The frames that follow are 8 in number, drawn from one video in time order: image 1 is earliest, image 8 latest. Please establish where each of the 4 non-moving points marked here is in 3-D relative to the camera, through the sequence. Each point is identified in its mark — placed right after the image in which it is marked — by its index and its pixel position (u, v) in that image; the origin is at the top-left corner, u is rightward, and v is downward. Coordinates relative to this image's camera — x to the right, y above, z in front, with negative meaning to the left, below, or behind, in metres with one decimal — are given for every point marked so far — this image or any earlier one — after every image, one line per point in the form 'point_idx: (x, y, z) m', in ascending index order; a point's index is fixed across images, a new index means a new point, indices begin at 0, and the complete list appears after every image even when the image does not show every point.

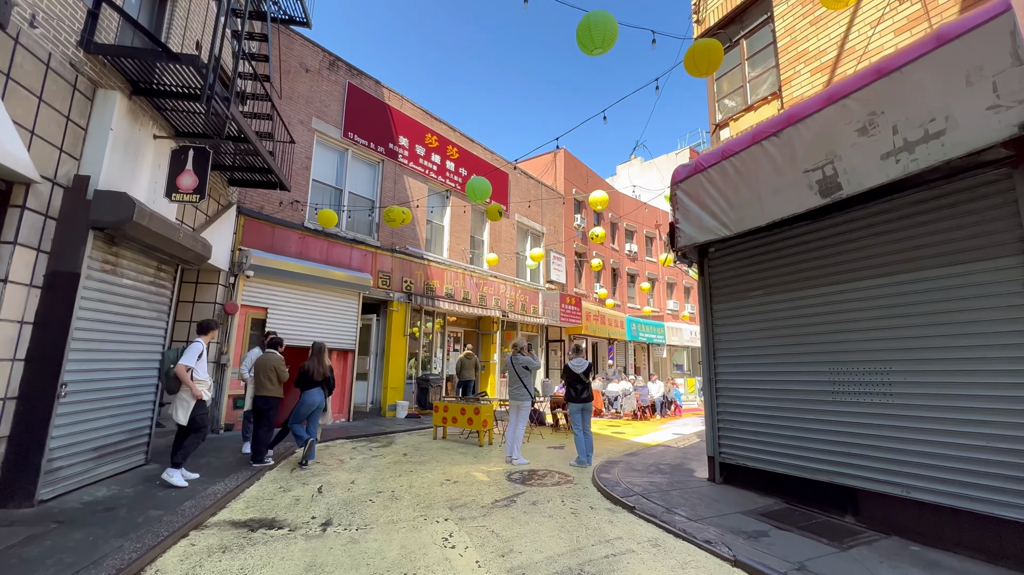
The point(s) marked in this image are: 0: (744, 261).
0: (+2.8, +0.3, +5.3) m
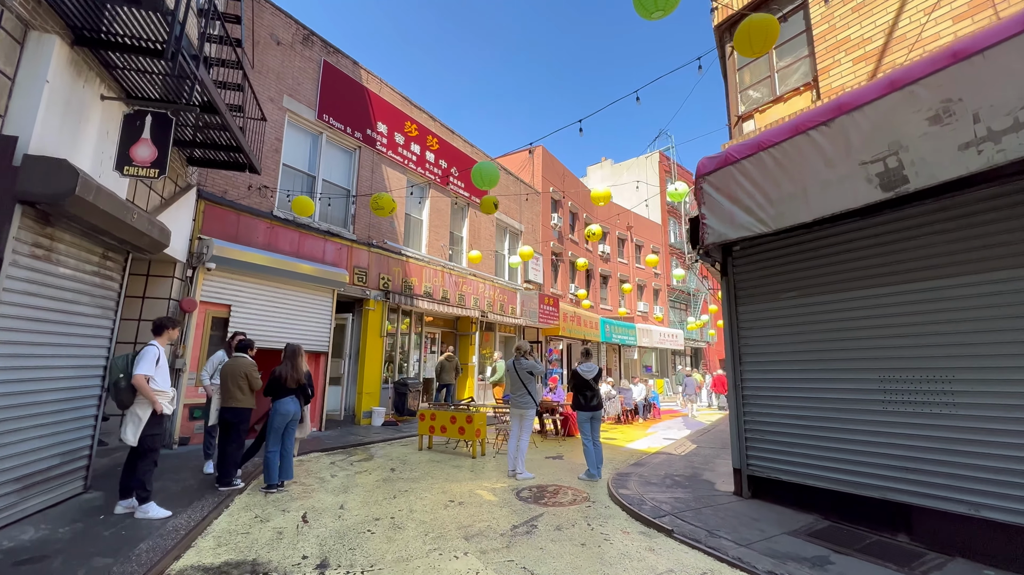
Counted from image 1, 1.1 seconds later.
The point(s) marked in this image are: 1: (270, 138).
0: (+2.9, +0.3, +5.0) m
1: (-4.7, +2.9, +8.7) m
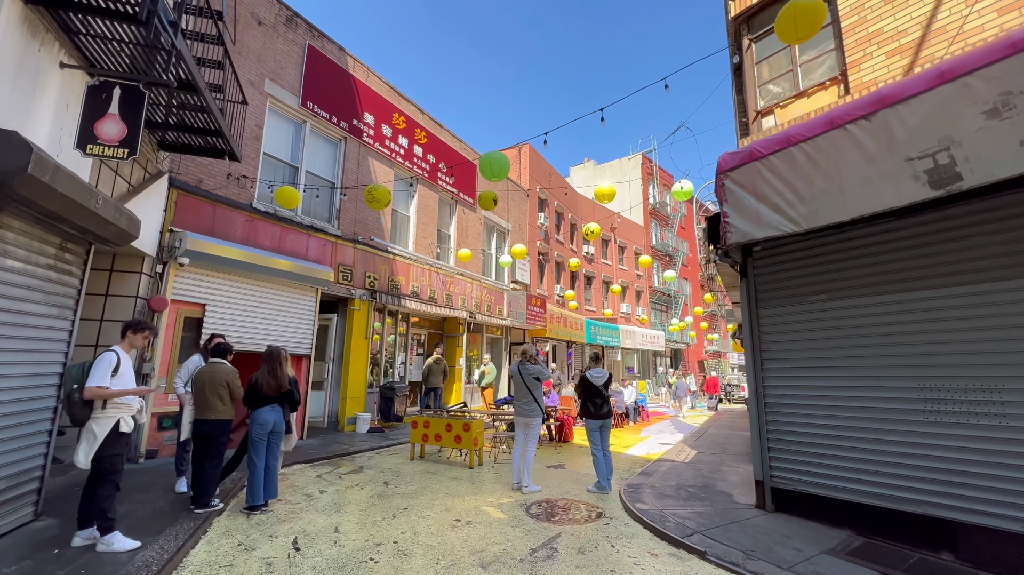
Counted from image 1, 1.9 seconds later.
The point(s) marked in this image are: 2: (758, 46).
0: (+3.1, +0.3, +4.8) m
1: (-4.7, +2.9, +8.1) m
2: (+3.1, +3.0, +5.6) m
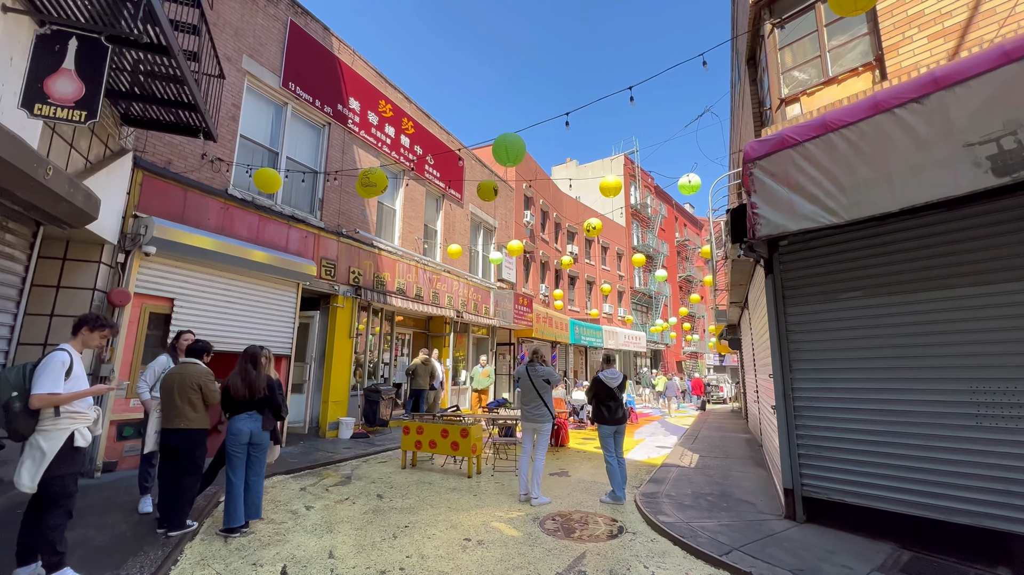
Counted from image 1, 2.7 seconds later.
0: (+3.2, +0.3, +4.5) m
1: (-4.7, +3.0, +7.4) m
2: (+3.2, +3.1, +5.4) m
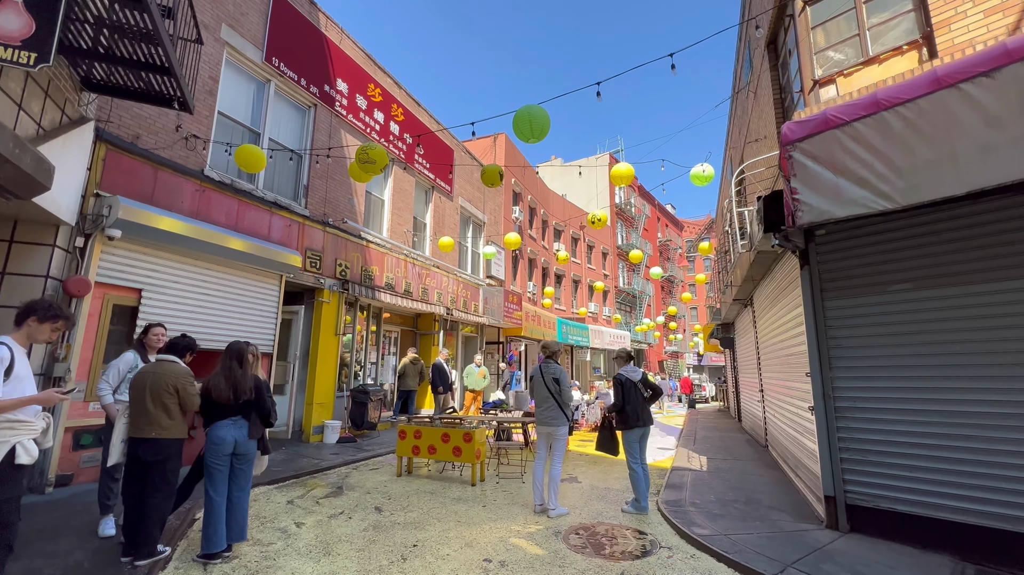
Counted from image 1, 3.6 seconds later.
0: (+3.4, +0.4, +4.2) m
1: (-4.6, +3.2, +6.7) m
2: (+3.4, +3.1, +5.1) m
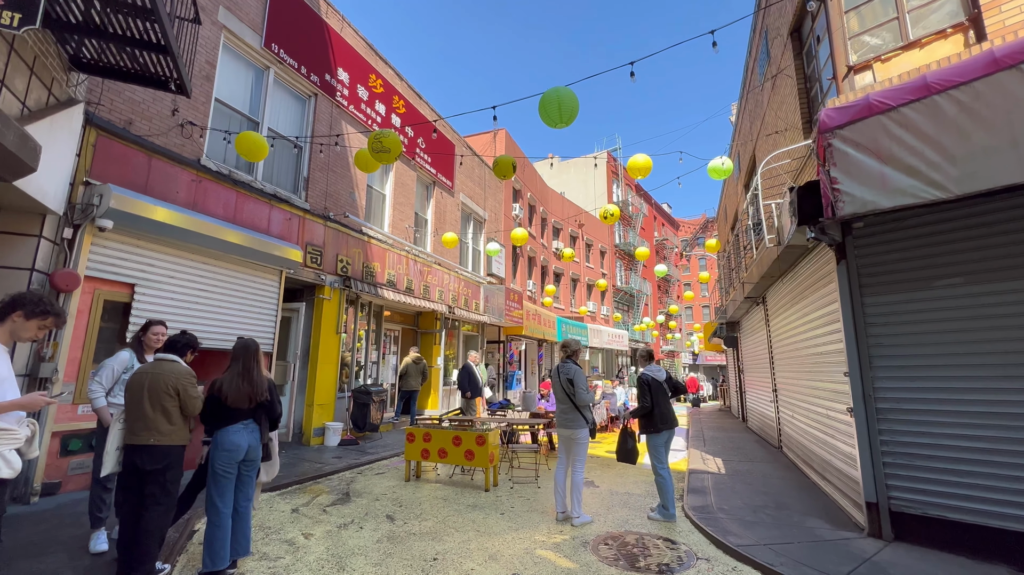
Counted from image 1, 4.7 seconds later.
0: (+3.6, +0.4, +4.0) m
1: (-4.4, +3.2, +6.3) m
2: (+3.6, +3.2, +4.9) m
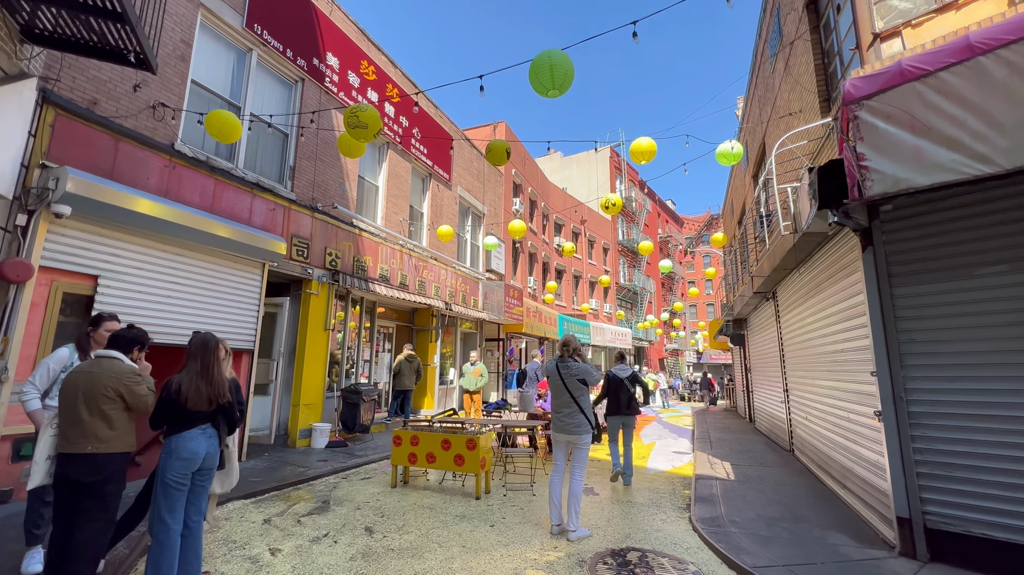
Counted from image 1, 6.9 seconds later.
0: (+3.5, +0.5, +3.6) m
1: (-4.5, +3.3, +6.0) m
2: (+3.5, +3.3, +4.4) m
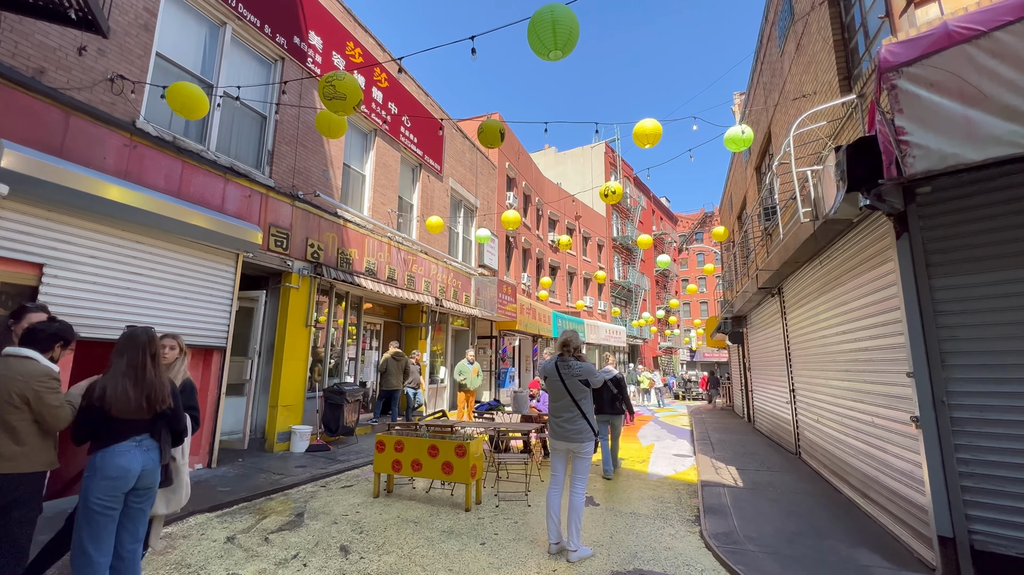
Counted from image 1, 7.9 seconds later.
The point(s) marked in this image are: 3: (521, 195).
0: (+3.5, +0.6, +3.2) m
1: (-4.6, +3.4, +5.4) m
2: (+3.5, +3.3, +4.0) m
3: (+0.4, +3.7, +18.2) m
